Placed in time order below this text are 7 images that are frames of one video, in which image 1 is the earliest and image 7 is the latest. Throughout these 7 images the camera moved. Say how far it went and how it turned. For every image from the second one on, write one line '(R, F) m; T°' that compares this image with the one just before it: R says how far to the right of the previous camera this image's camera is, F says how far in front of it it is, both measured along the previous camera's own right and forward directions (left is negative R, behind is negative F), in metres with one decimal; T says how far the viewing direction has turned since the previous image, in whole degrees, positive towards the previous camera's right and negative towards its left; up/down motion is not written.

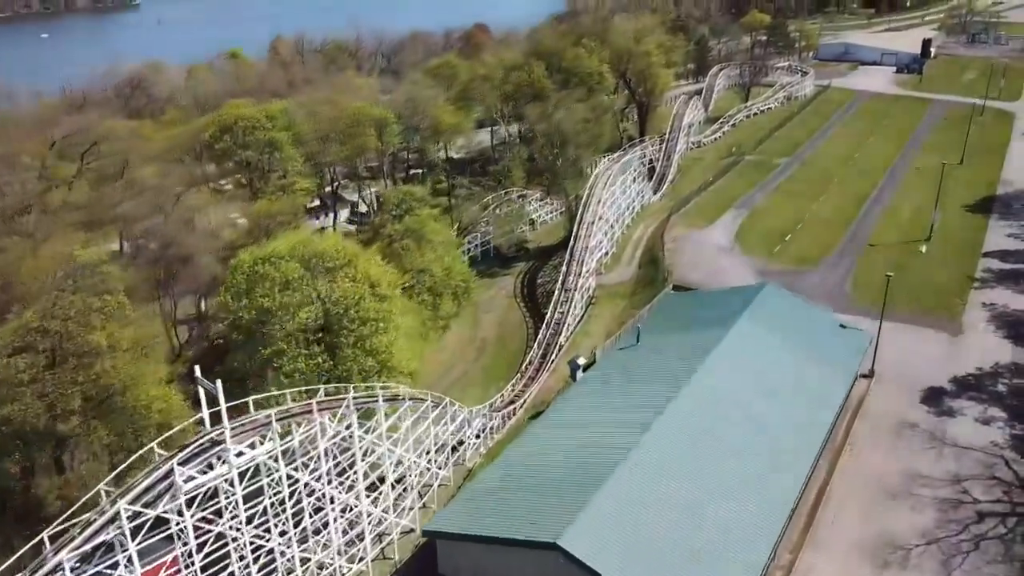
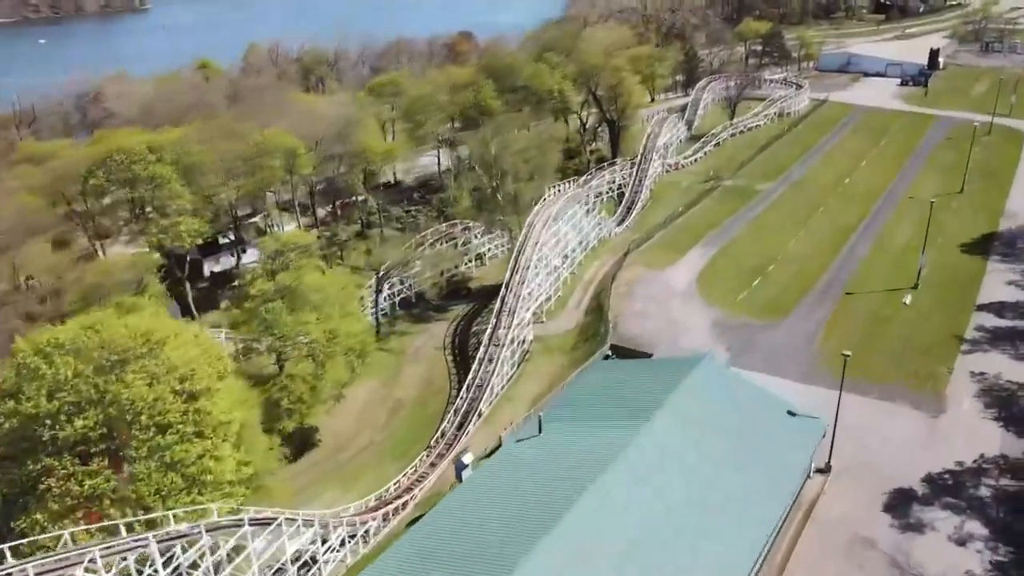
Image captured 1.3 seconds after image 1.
(+4.9, +5.8) m; -1°
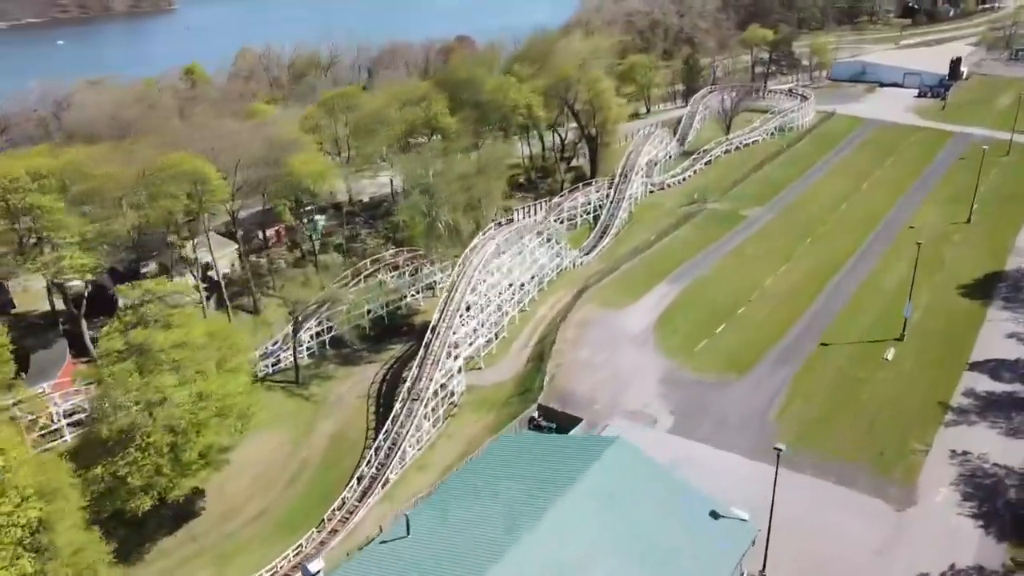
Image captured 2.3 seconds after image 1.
(+4.8, +4.7) m; -2°
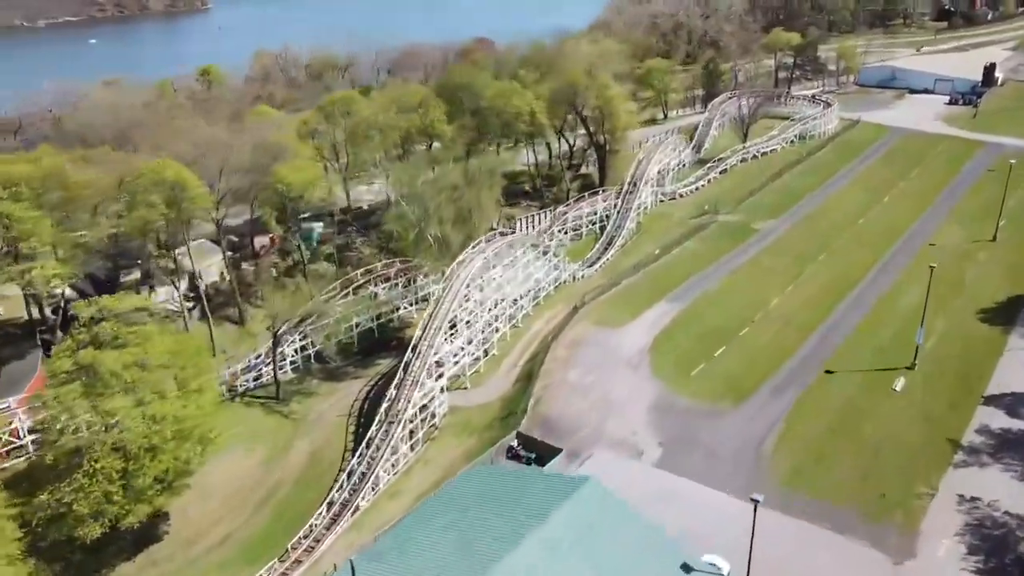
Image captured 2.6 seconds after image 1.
(+1.9, +1.8) m; -2°
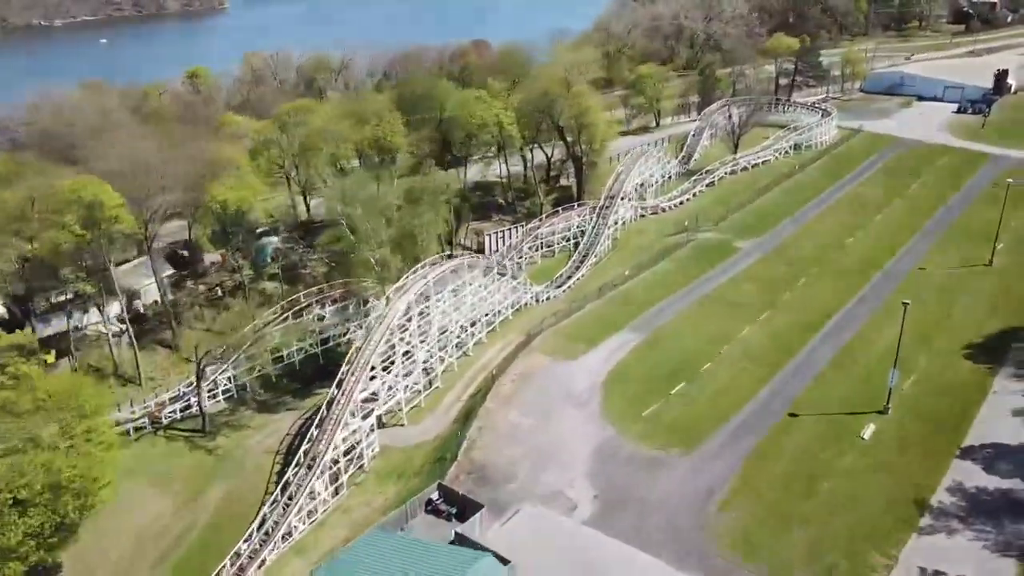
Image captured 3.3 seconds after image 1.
(+3.5, +2.9) m; -1°
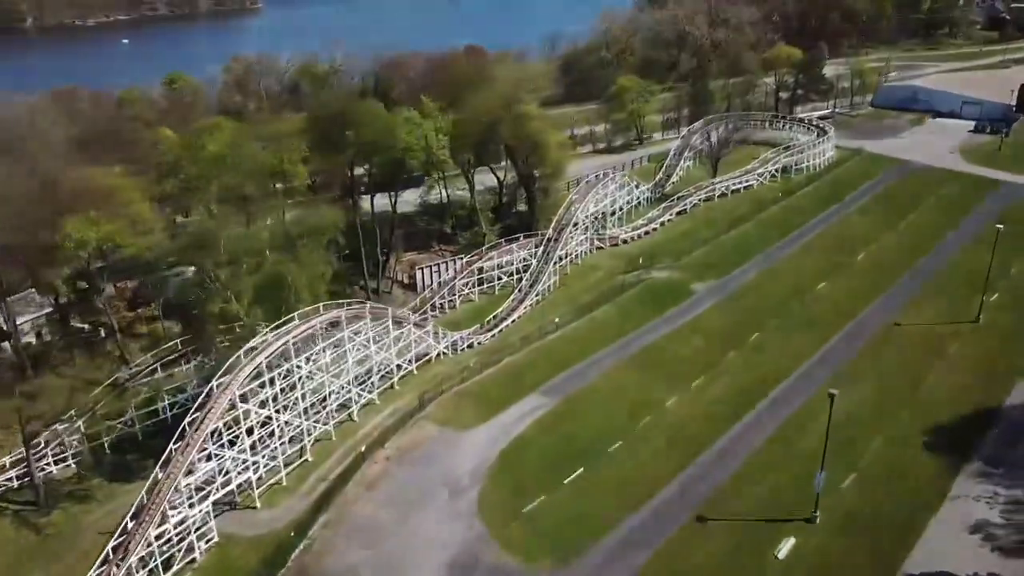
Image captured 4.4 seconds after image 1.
(+6.2, +5.4) m; -3°
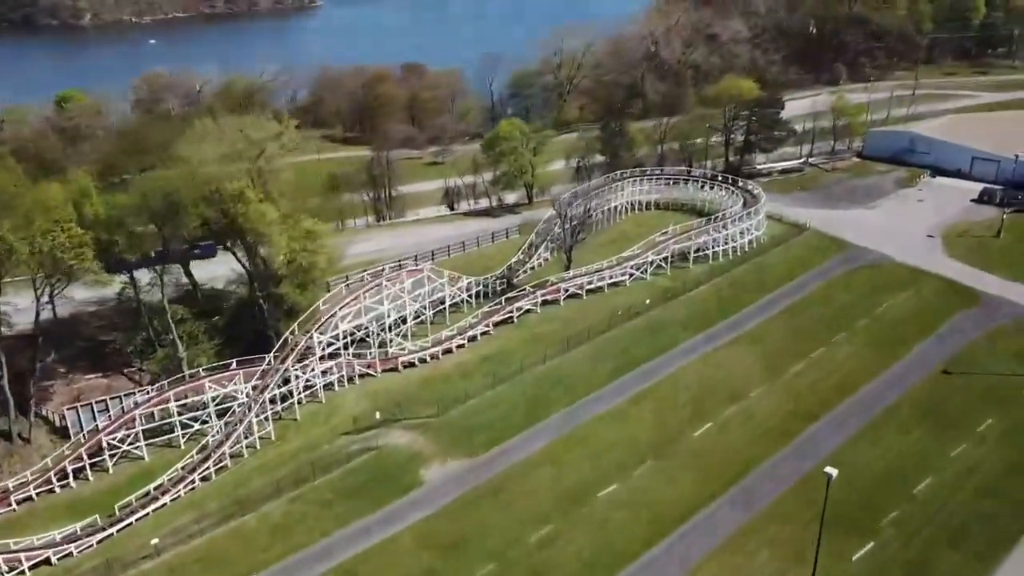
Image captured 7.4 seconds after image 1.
(+15.9, +15.9) m; -5°
